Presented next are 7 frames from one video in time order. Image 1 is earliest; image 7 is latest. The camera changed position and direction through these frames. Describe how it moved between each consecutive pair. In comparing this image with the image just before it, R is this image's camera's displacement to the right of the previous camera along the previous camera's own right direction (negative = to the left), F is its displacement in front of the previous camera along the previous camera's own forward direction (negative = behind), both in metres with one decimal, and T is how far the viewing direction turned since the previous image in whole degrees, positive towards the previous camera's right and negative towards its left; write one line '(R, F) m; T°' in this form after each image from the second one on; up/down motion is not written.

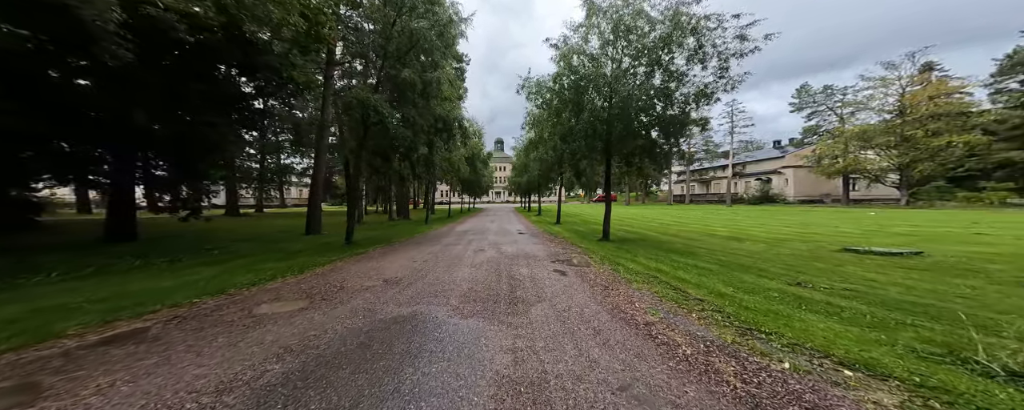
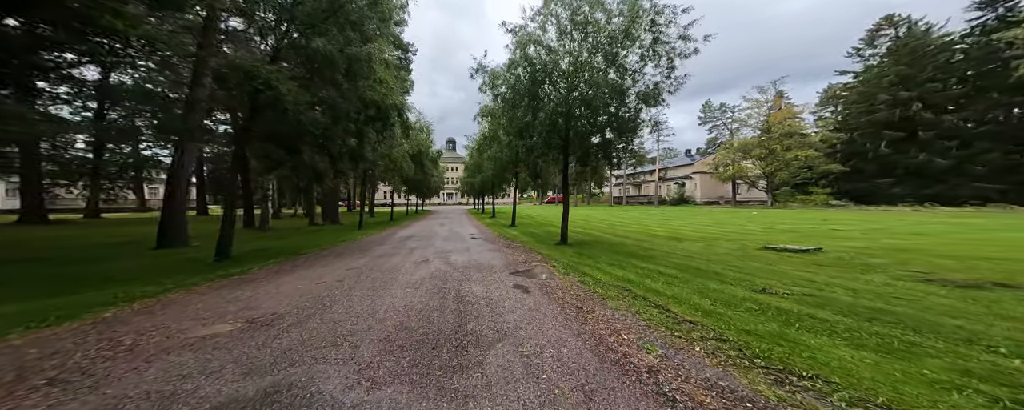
(-0.1, +1.2) m; +12°
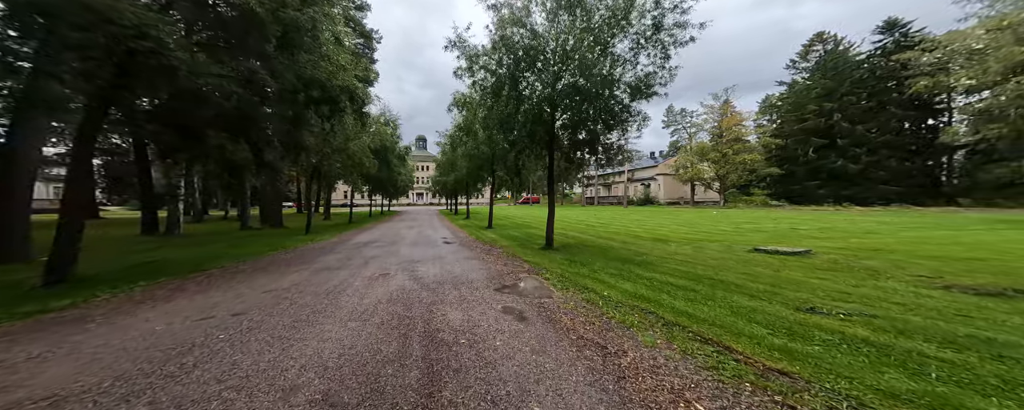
(-0.3, +1.4) m; +6°
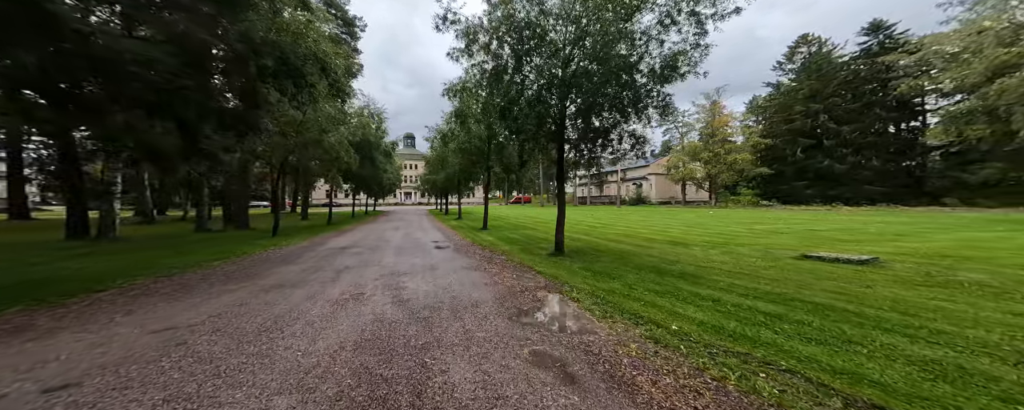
(-0.5, +1.7) m; +2°
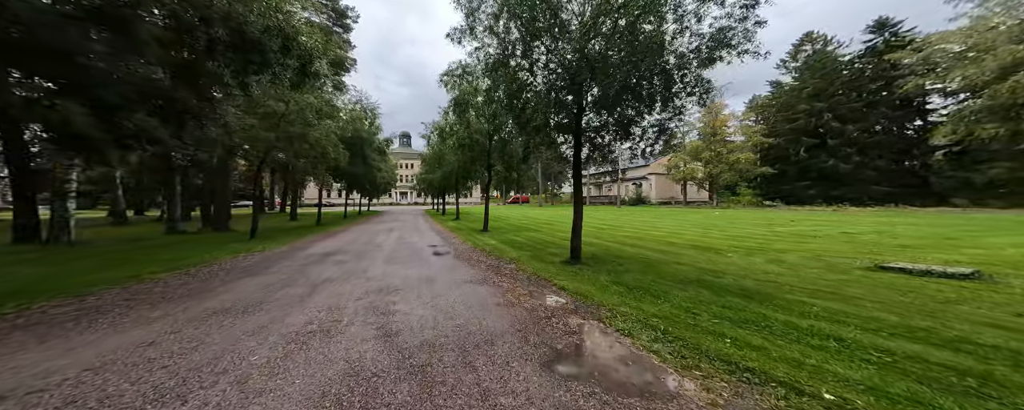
(-0.4, +1.4) m; +1°
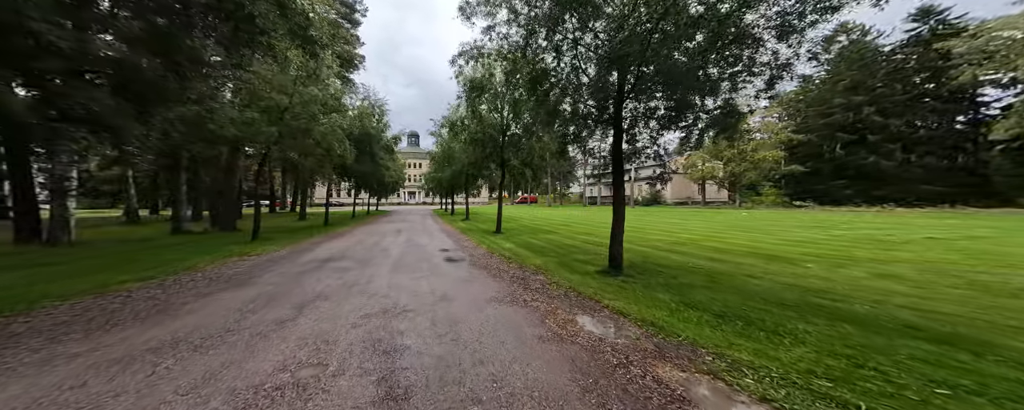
(-0.5, +1.4) m; -2°
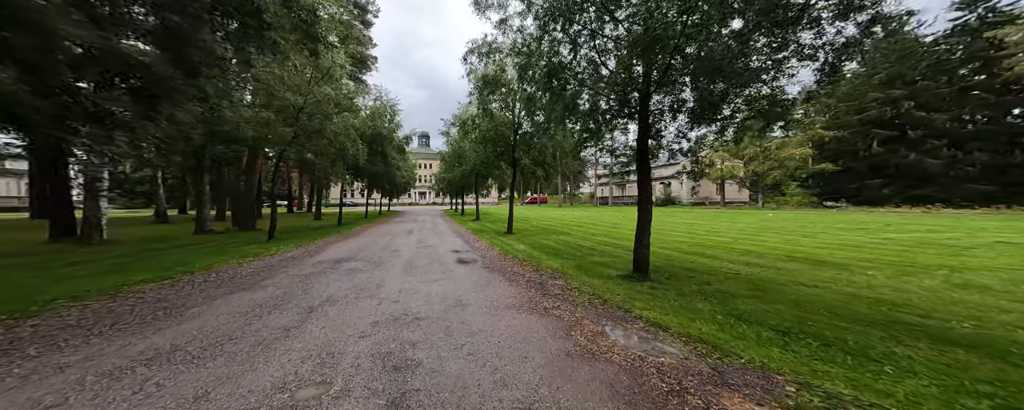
(-0.1, +0.4) m; -3°
